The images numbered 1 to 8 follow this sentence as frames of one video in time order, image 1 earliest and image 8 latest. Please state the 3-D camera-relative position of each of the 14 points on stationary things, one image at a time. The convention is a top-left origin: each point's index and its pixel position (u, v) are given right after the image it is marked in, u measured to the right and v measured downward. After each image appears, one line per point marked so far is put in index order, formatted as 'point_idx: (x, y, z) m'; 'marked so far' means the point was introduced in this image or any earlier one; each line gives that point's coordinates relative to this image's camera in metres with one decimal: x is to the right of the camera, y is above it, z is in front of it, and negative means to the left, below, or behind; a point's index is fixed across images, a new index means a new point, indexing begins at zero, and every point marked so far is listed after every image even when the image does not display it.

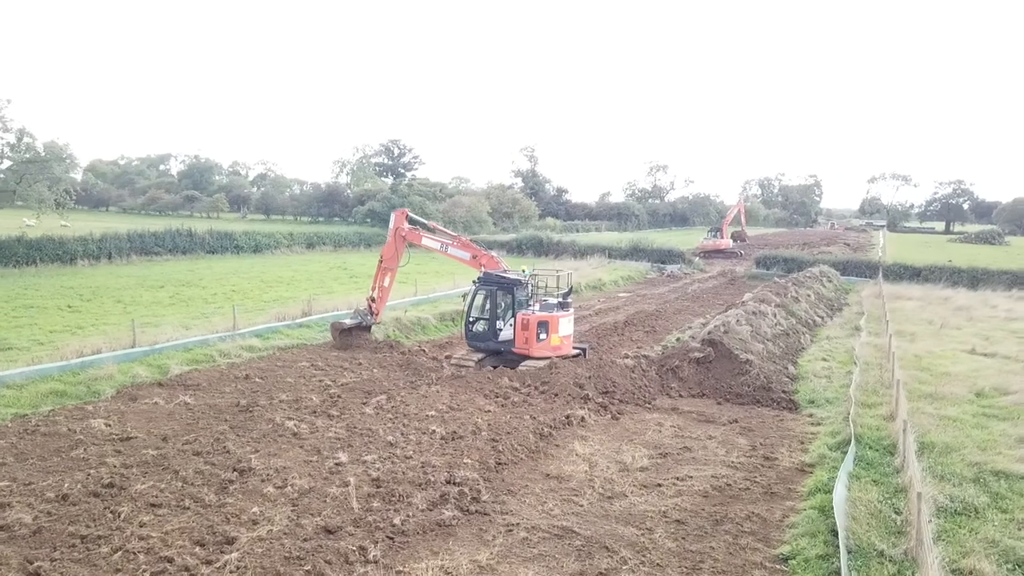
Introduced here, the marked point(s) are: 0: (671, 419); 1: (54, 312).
0: (+2.2, -1.8, +11.0) m
1: (-10.0, -0.5, +17.8) m
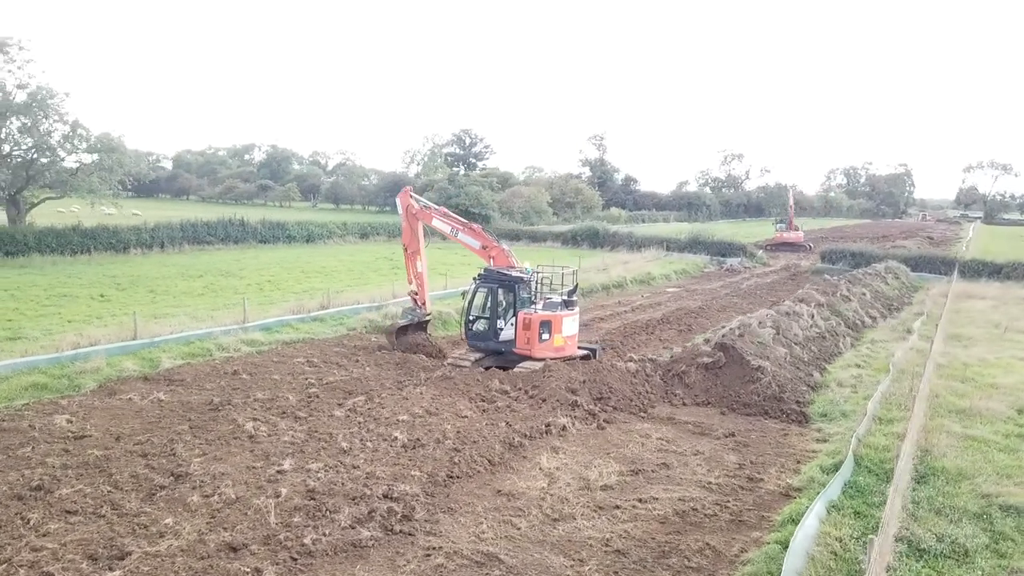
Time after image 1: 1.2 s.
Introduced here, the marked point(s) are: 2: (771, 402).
0: (+1.9, -1.8, +10.3) m
1: (-9.6, -0.3, +18.2) m
2: (+3.6, -1.6, +11.4) m
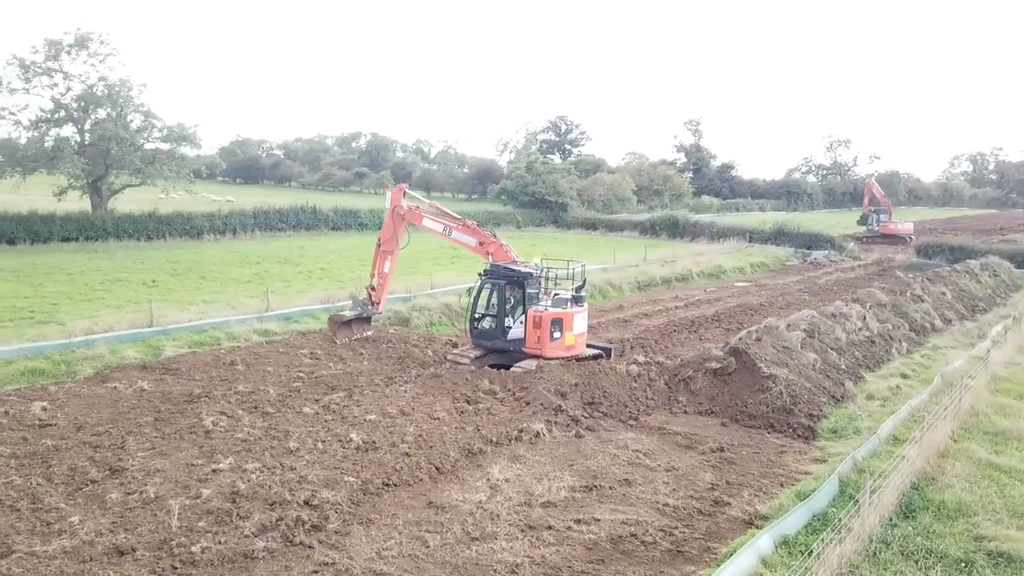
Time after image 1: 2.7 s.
0: (+1.6, -1.8, +9.6) m
1: (-8.7, 0.0, +18.9) m
2: (+3.4, -1.6, +10.4) m
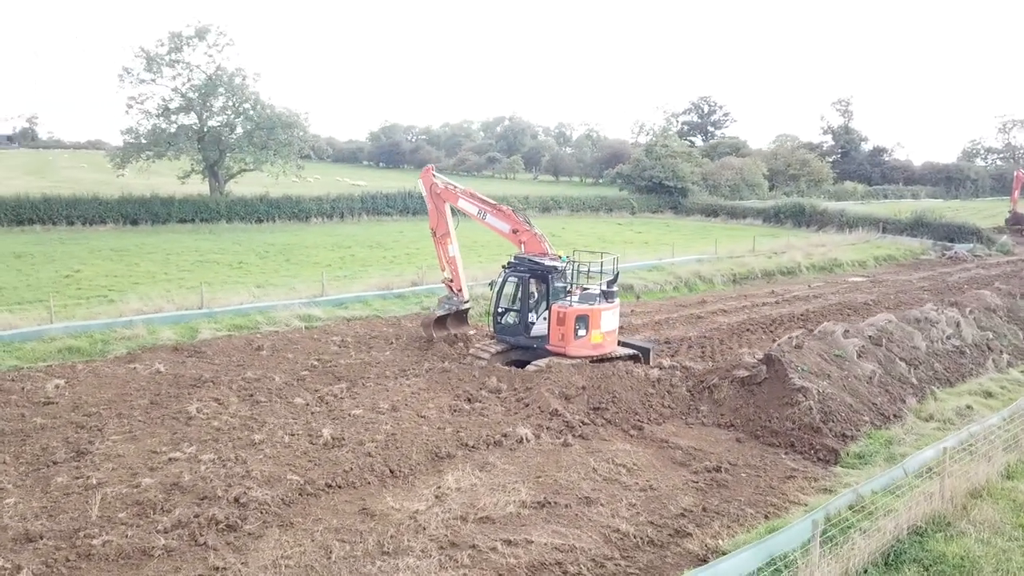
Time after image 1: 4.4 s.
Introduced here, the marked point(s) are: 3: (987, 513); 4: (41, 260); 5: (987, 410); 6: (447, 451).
0: (+1.3, -1.8, +8.8) m
1: (-7.1, +0.5, +19.7) m
2: (+3.3, -1.7, +9.3) m
3: (+4.2, -2.0, +7.2) m
4: (-11.5, +0.7, +19.8) m
5: (+6.1, -1.6, +10.5) m
6: (-0.7, -1.7, +8.5) m
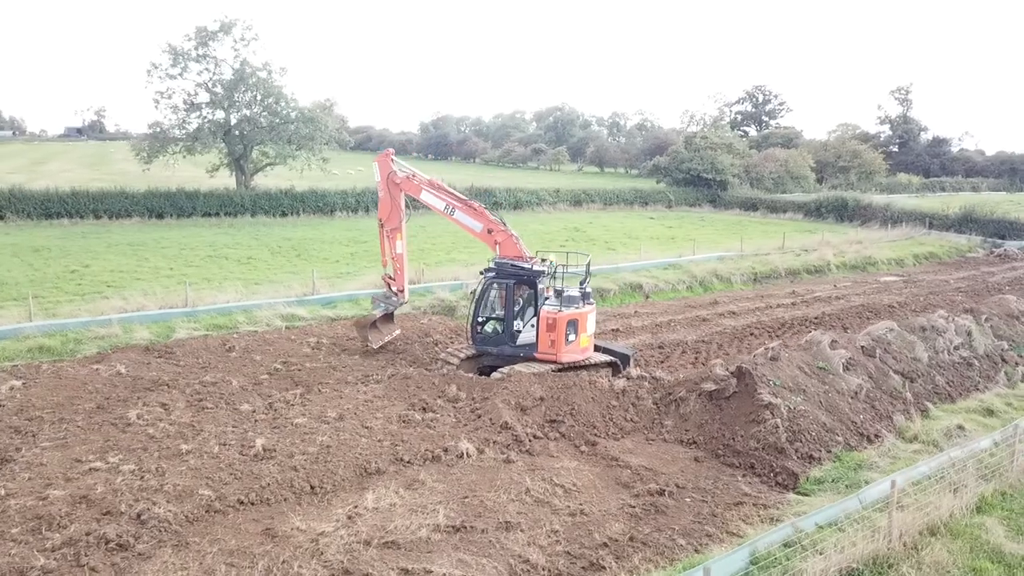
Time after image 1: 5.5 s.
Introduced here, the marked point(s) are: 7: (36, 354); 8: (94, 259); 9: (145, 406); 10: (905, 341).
0: (+0.7, -1.9, +8.3) m
1: (-6.9, +0.6, +19.8) m
2: (+2.7, -1.8, +8.7) m
3: (+3.5, -2.1, +6.5) m
4: (-11.3, +0.8, +20.1) m
5: (+5.6, -1.7, +9.7) m
6: (-1.3, -1.8, +8.2) m
7: (-6.7, -0.9, +11.4) m
8: (-10.0, +0.7, +19.5) m
9: (-4.3, -1.4, +9.5) m
10: (+5.7, -0.8, +11.8) m
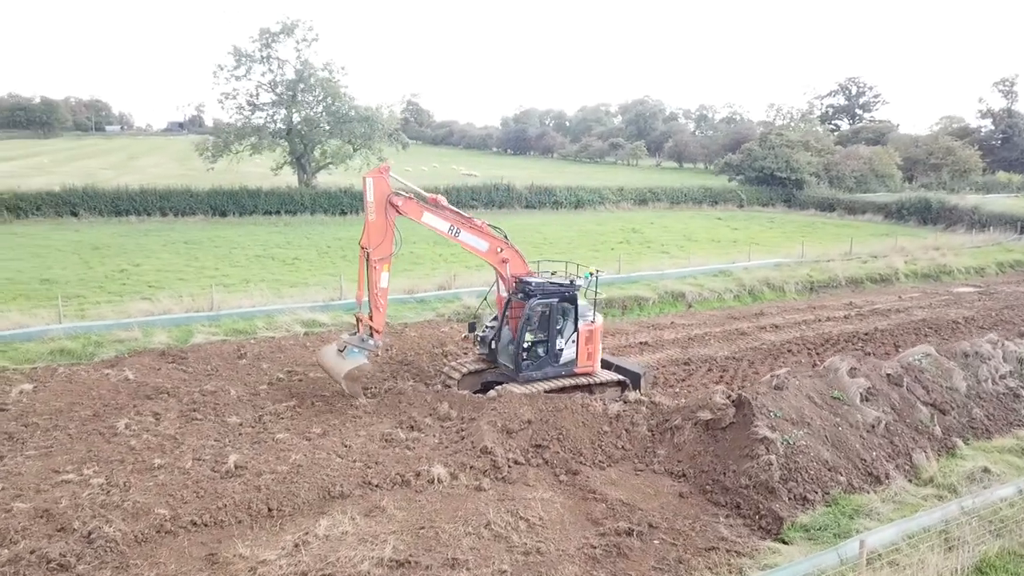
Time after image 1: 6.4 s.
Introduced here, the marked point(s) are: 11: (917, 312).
0: (+0.4, -2.1, +8.0) m
1: (-6.0, +0.6, +20.1) m
2: (+2.4, -2.0, +8.1) m
3: (+2.9, -2.4, +5.9) m
4: (-10.2, +0.9, +20.9) m
5: (+5.4, -2.0, +8.8) m
6: (-1.7, -2.0, +8.0) m
7: (-6.6, -1.0, +11.8) m
8: (-9.1, +0.7, +20.2) m
9: (-4.4, -1.5, +9.6) m
10: (+5.8, -1.1, +10.9) m
11: (+9.4, -0.6, +19.0) m
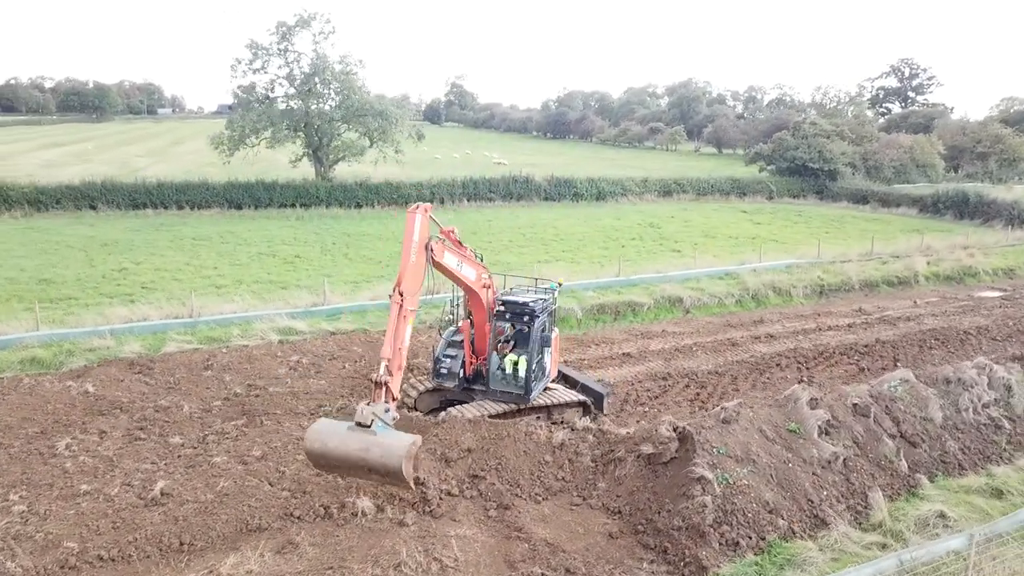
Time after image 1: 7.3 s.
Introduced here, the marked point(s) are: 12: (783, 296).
0: (-0.4, -2.5, +7.7) m
1: (-6.0, +0.6, +20.2) m
2: (+1.7, -2.4, +7.8) m
3: (+2.0, -2.8, +5.5) m
4: (-10.2, +1.0, +21.2) m
5: (+4.6, -2.4, +8.3) m
6: (-2.4, -2.3, +7.9) m
7: (-7.2, -1.2, +11.9) m
8: (-9.1, +0.8, +20.4) m
9: (-5.1, -1.7, +9.7) m
10: (+5.2, -1.4, +10.3) m
11: (+9.3, -0.7, +18.2) m
12: (+6.4, -0.2, +19.3) m
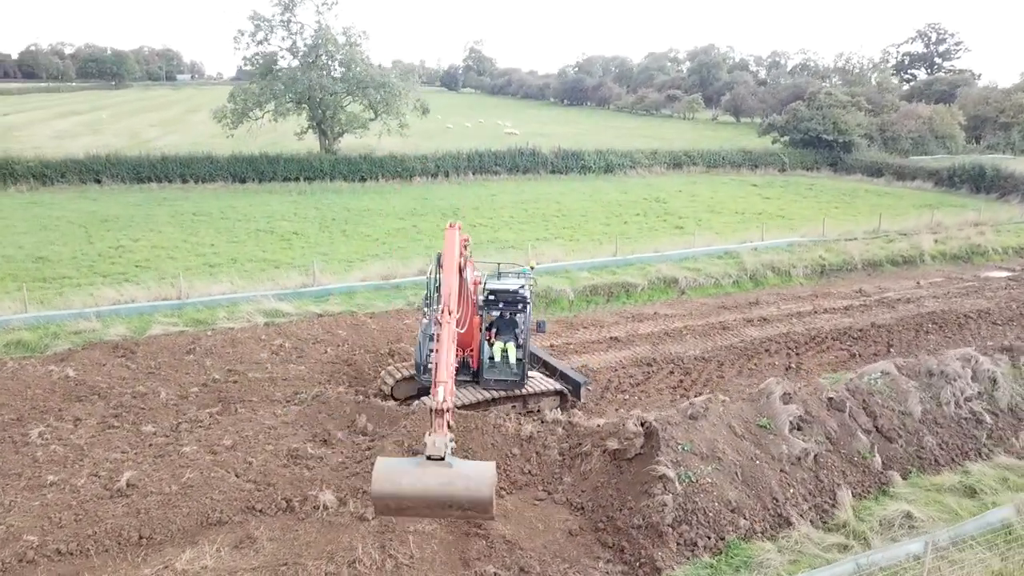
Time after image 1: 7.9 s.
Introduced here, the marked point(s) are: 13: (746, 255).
0: (-0.8, -2.4, +7.7) m
1: (-6.1, +1.2, +20.2) m
2: (+1.3, -2.4, +7.7) m
3: (+1.6, -2.9, +5.5) m
4: (-10.3, +1.7, +21.3) m
5: (+4.3, -2.3, +8.1) m
6: (-2.8, -2.2, +8.0) m
7: (-7.5, -0.9, +12.1) m
8: (-9.1, +1.4, +20.5) m
9: (-5.5, -1.6, +9.8) m
10: (+4.8, -1.3, +10.2) m
11: (+9.2, -0.3, +17.9) m
12: (+6.3, +0.3, +19.1) m
13: (+5.7, +0.8, +19.8) m
